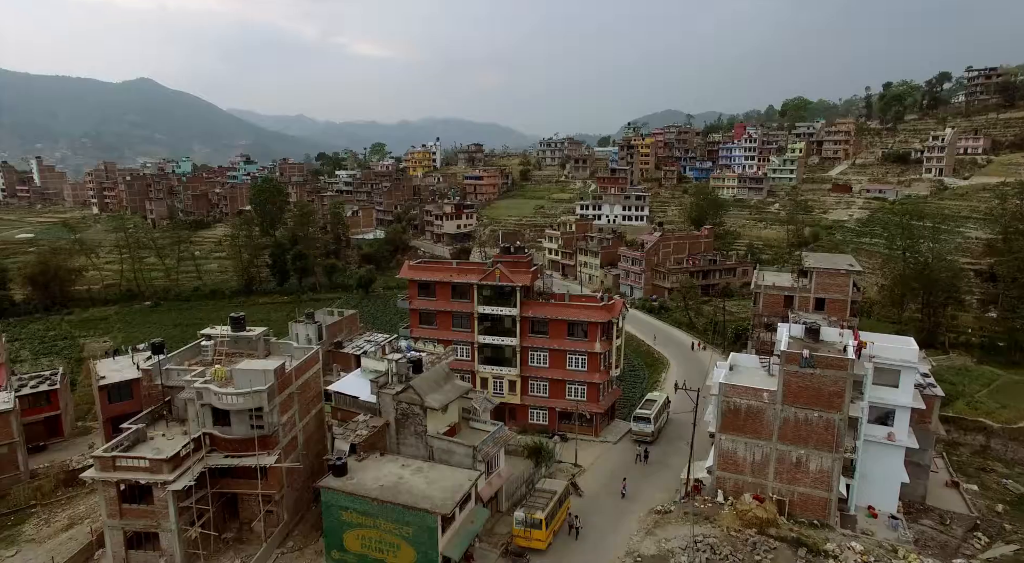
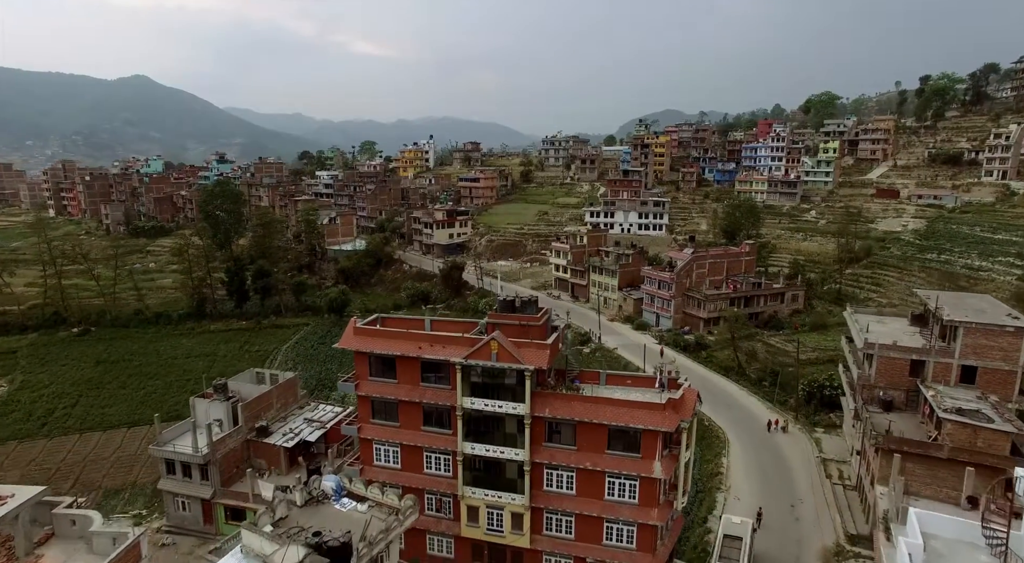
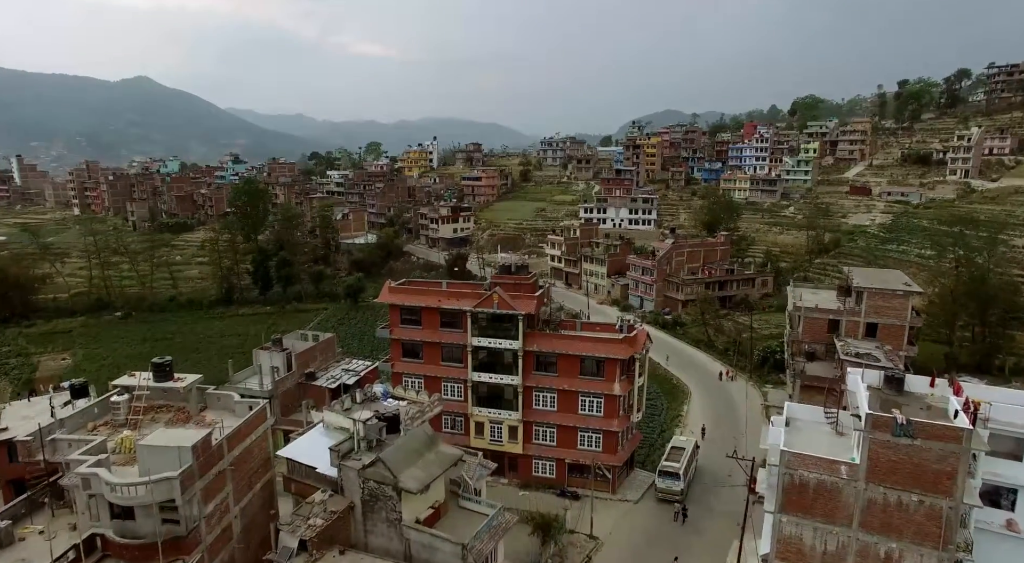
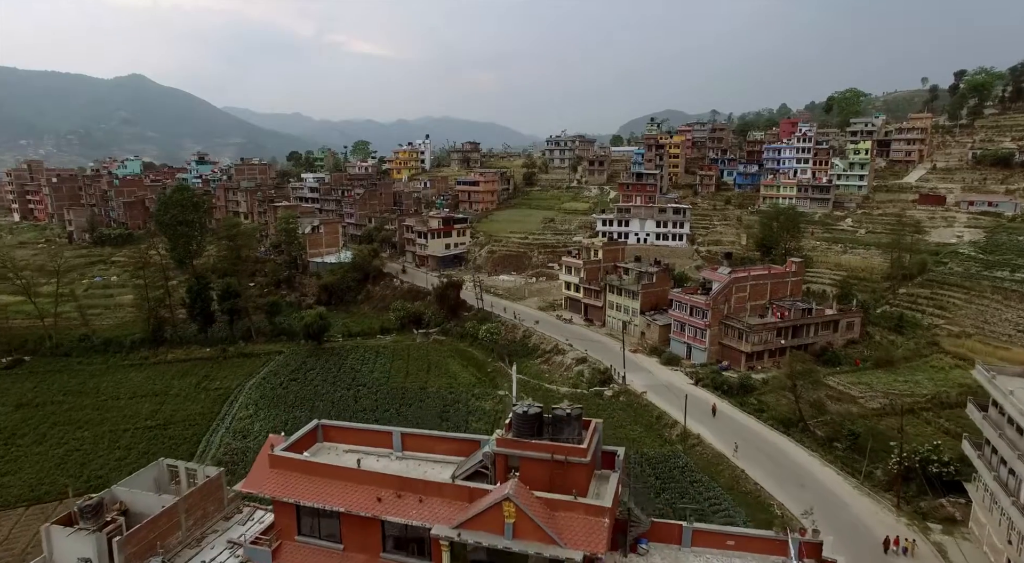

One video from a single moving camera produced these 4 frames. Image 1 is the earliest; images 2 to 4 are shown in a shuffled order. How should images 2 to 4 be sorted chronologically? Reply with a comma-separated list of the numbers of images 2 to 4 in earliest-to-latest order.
3, 2, 4
